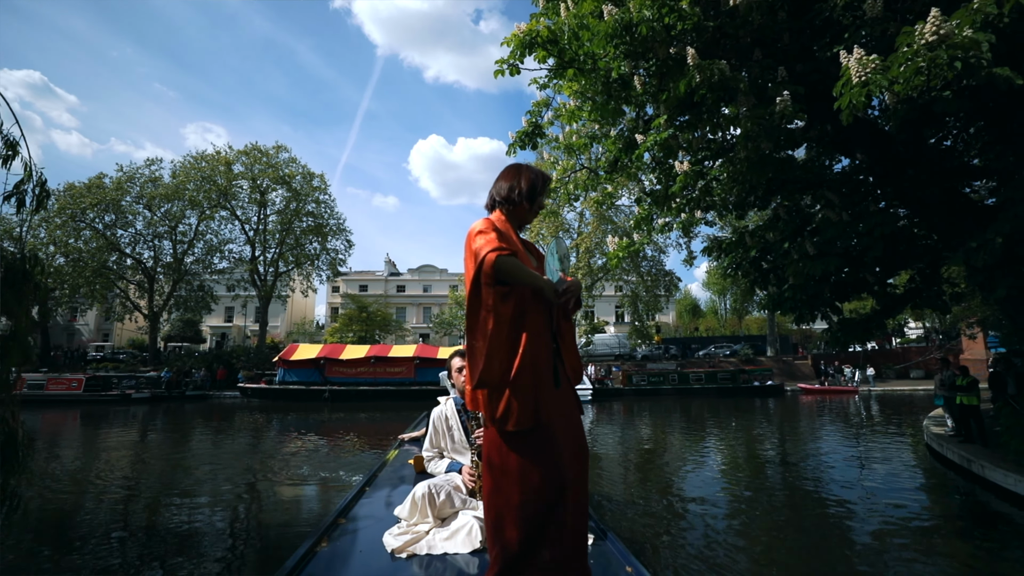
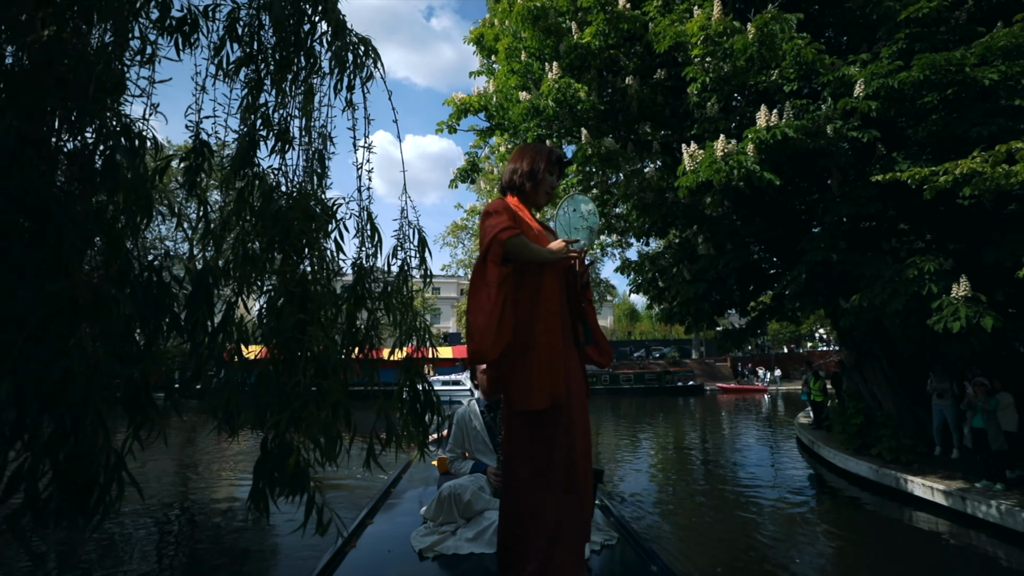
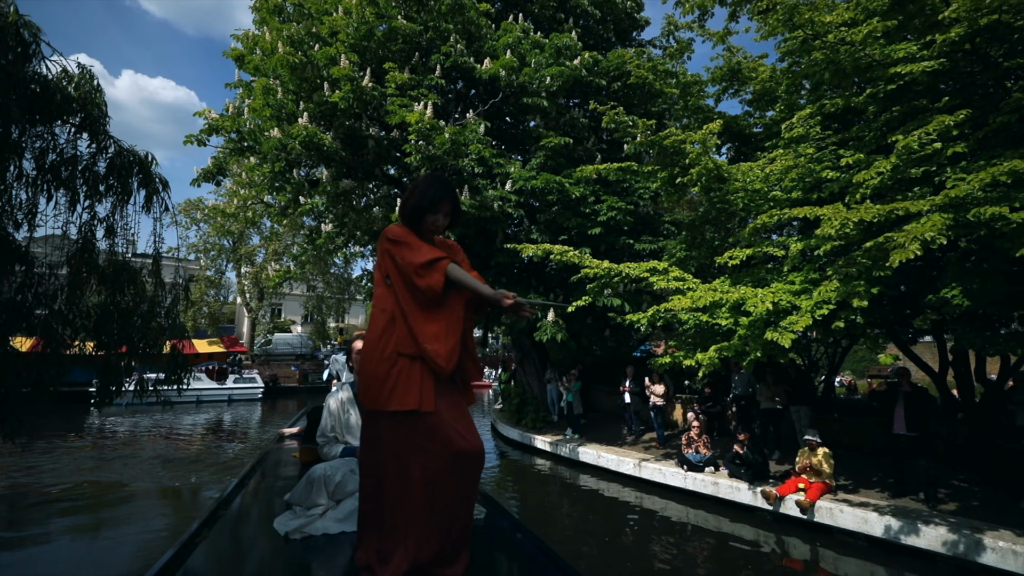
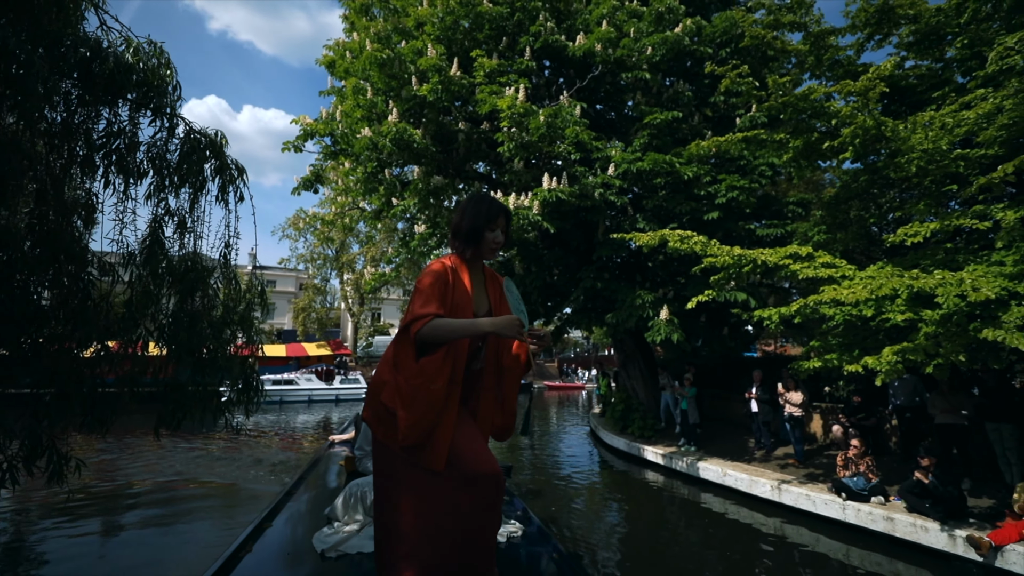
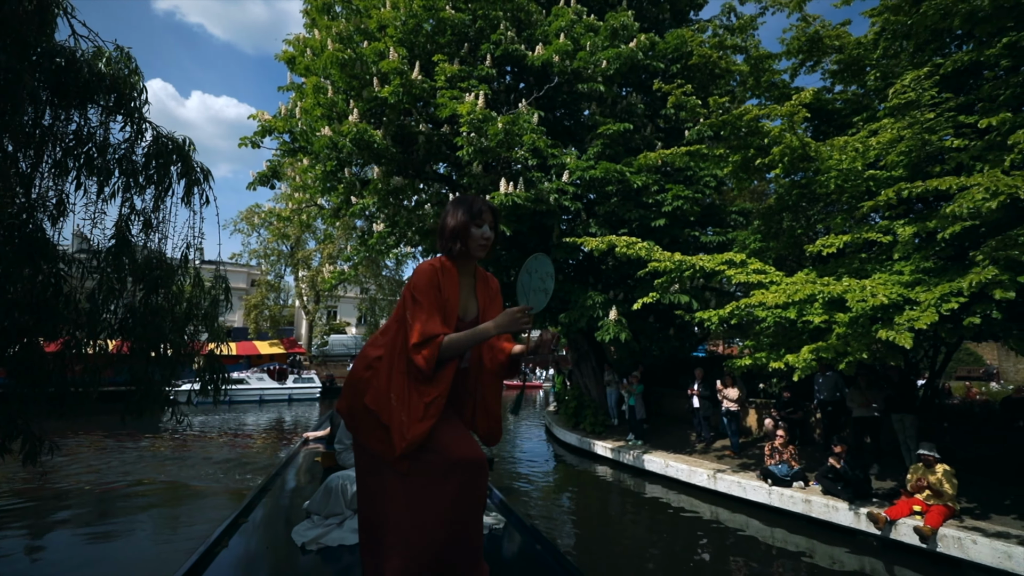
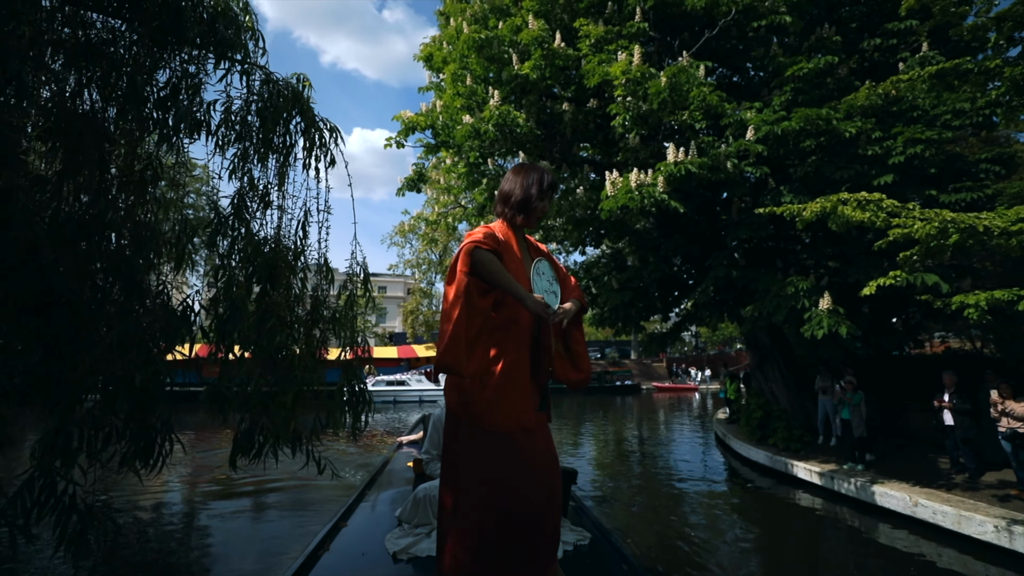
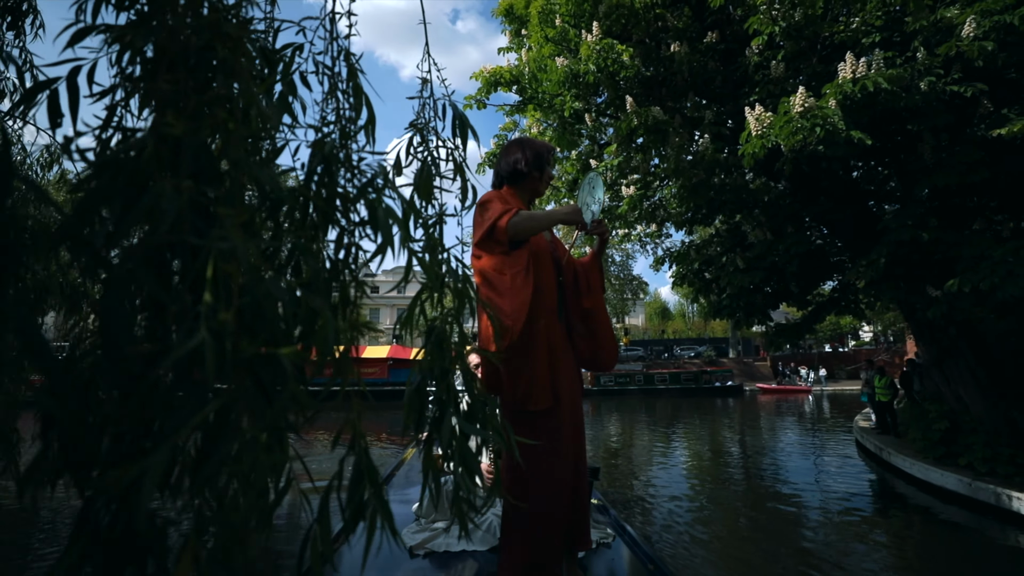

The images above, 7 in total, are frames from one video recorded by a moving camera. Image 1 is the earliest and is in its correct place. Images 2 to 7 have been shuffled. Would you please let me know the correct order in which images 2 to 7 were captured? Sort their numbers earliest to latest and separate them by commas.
7, 2, 6, 4, 5, 3
